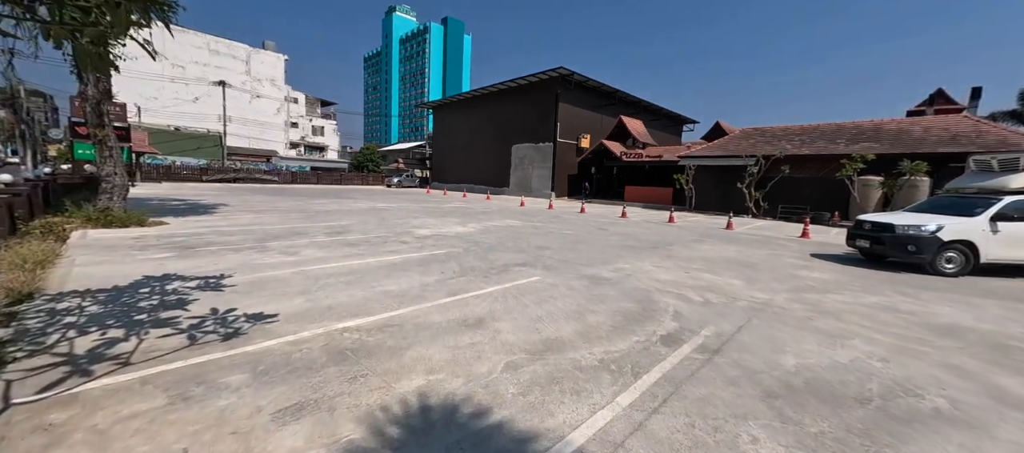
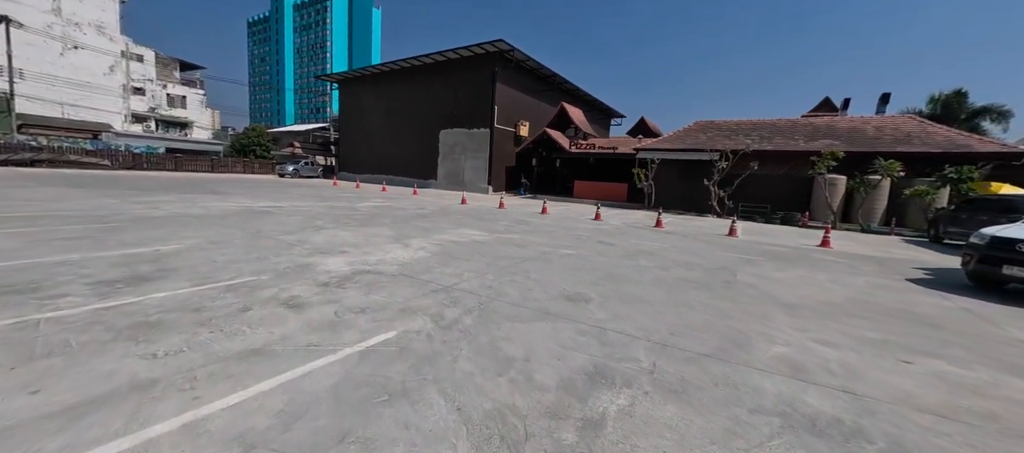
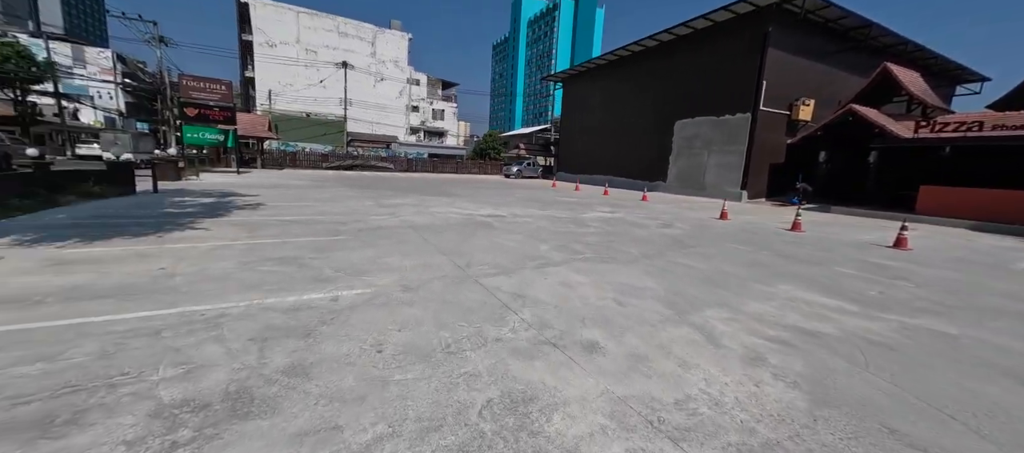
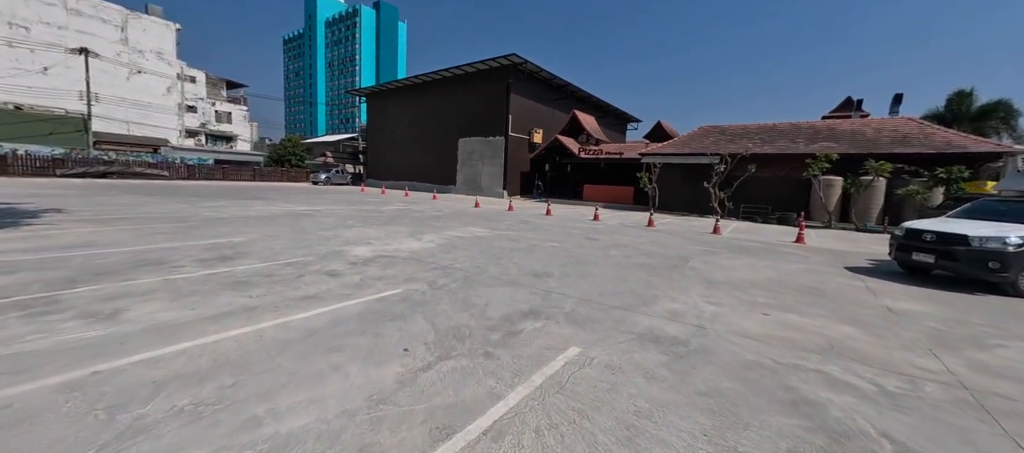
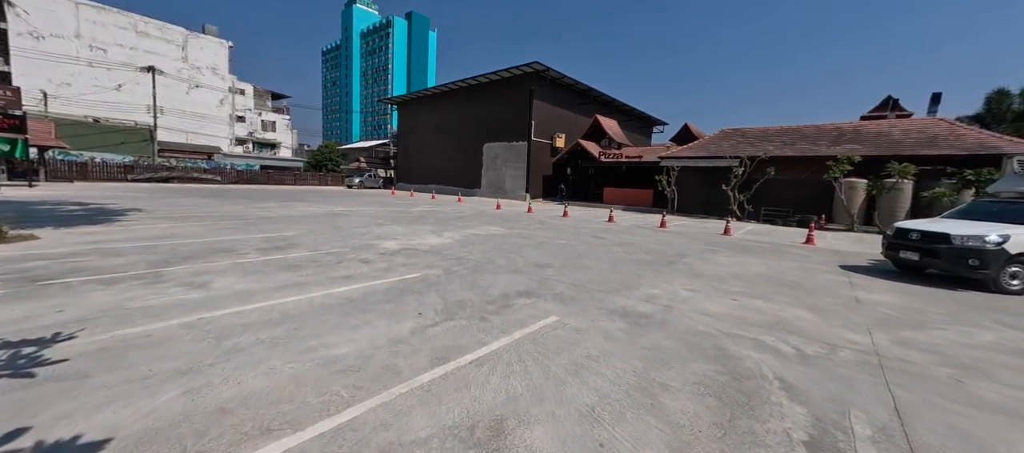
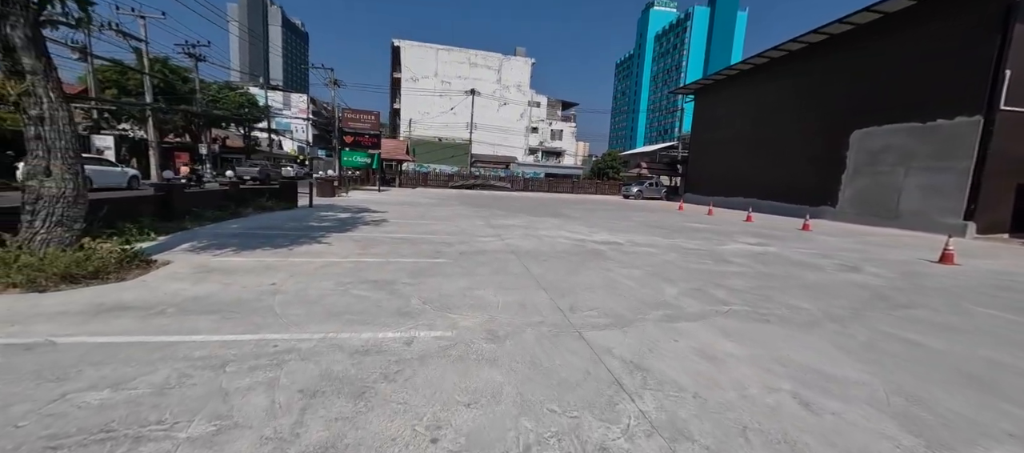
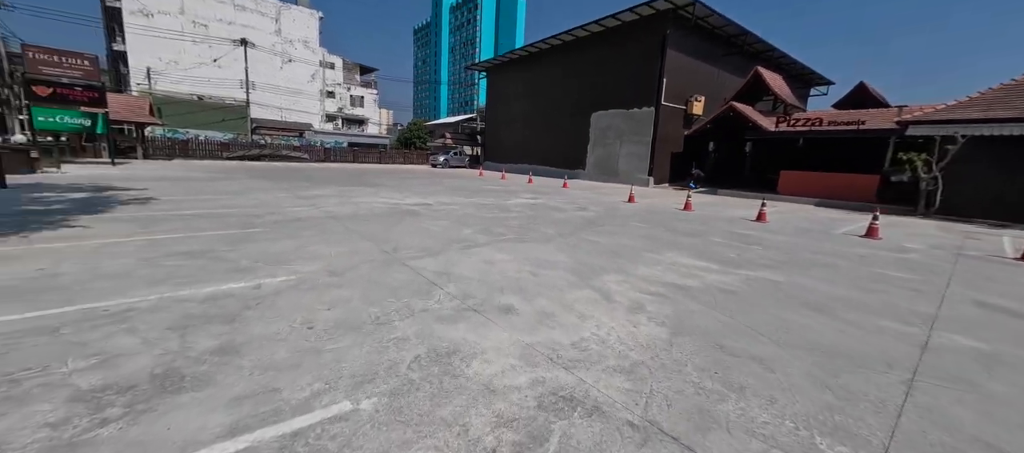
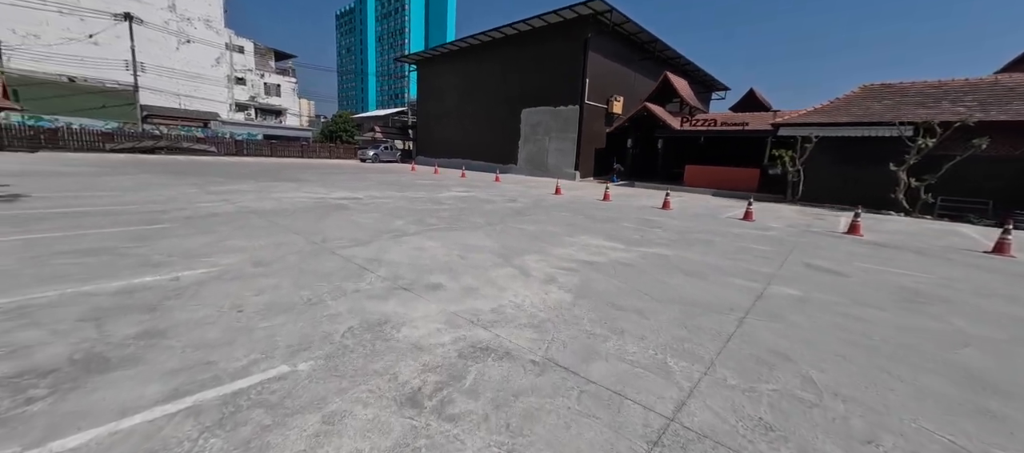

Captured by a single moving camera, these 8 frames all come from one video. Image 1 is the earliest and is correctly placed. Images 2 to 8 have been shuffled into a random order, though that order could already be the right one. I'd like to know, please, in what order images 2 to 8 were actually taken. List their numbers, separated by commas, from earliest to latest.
5, 4, 2, 8, 7, 3, 6
